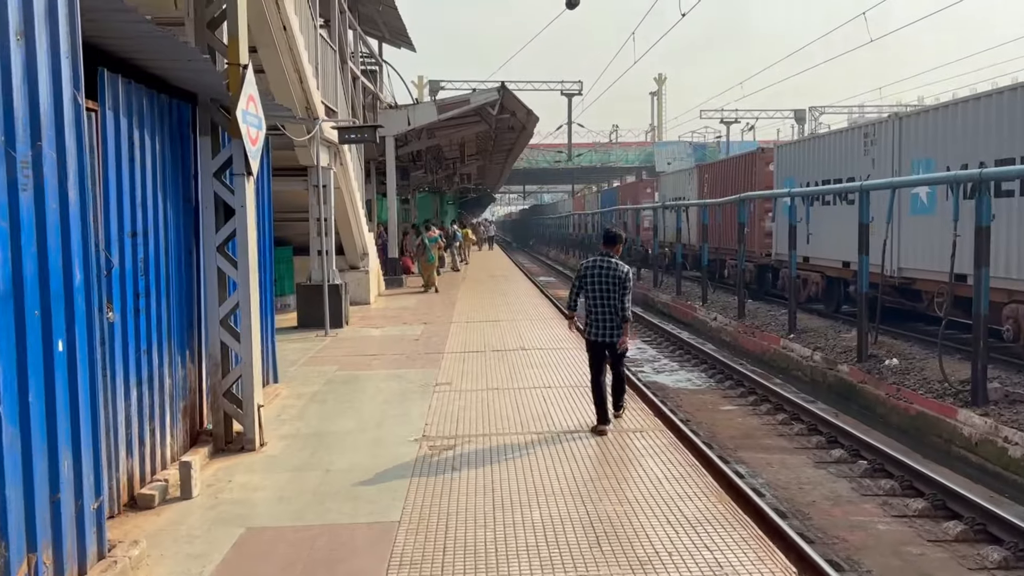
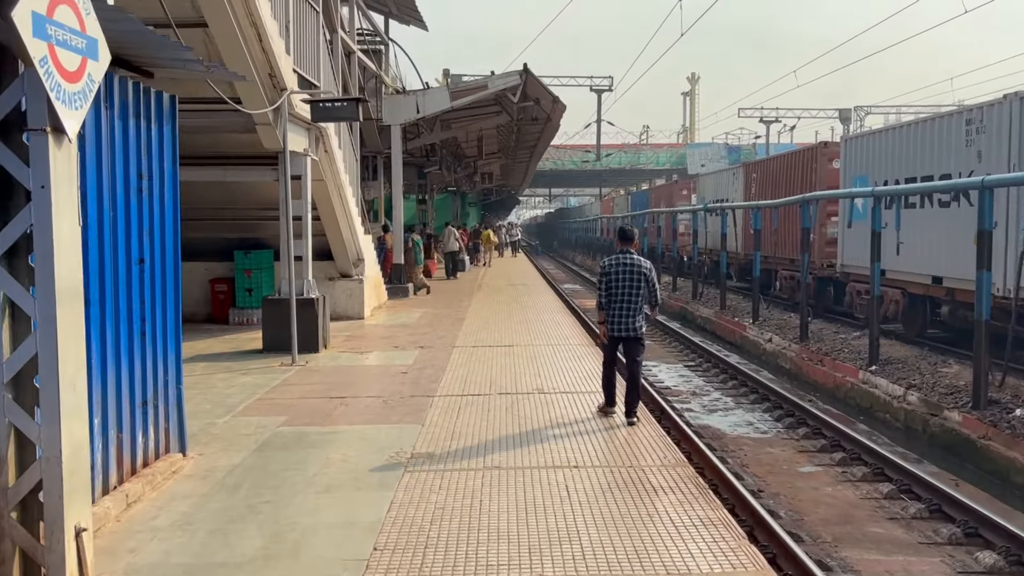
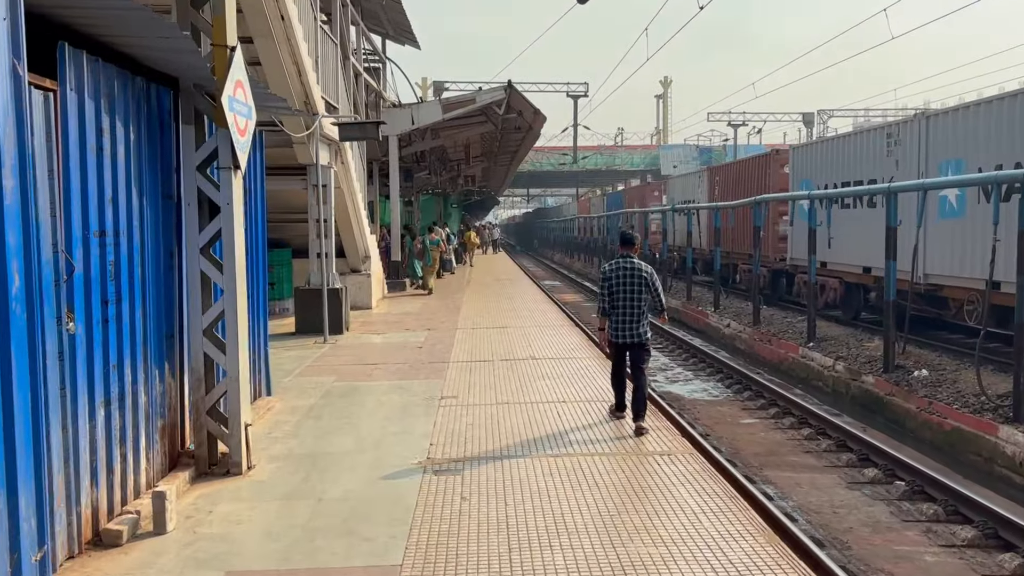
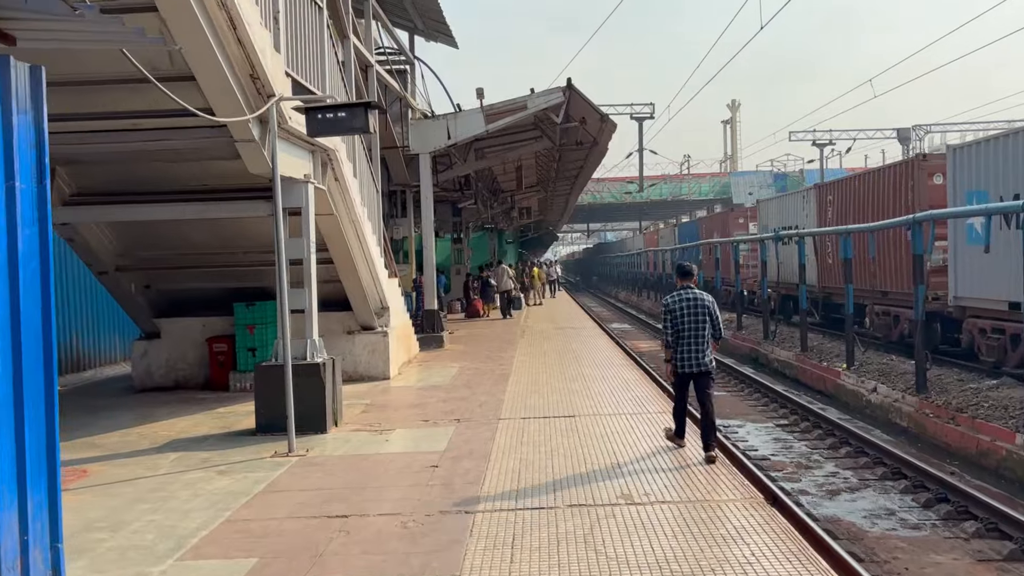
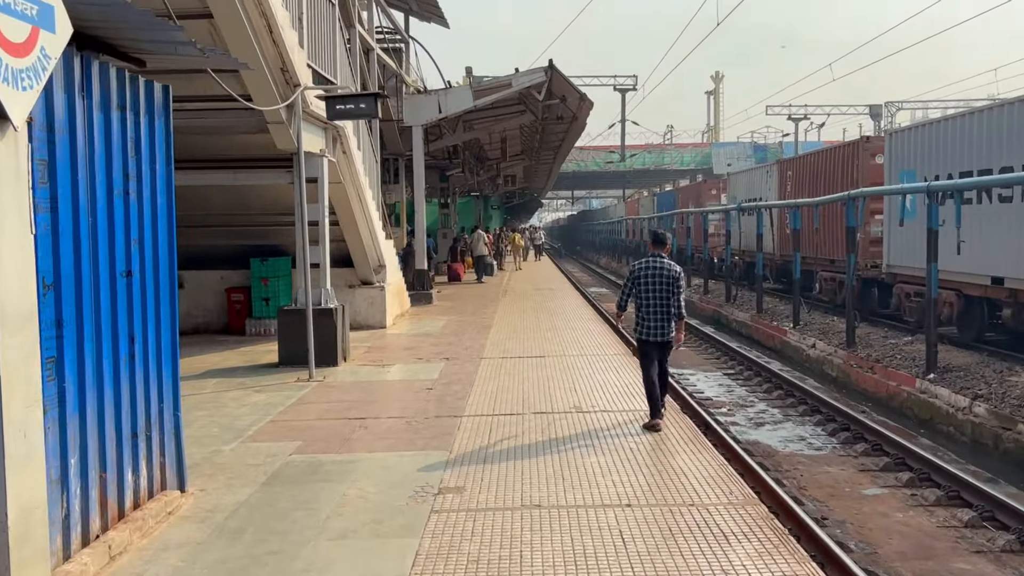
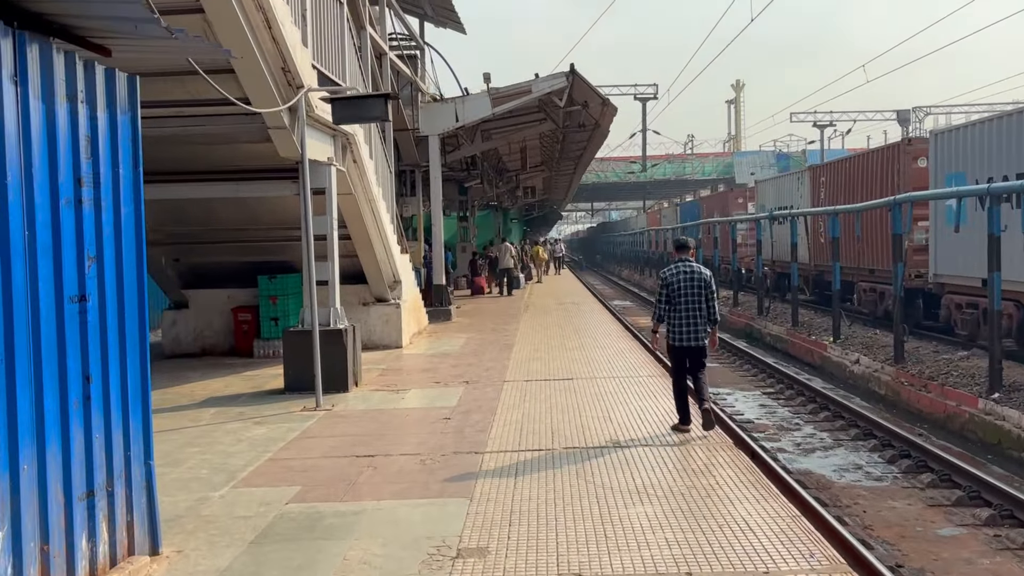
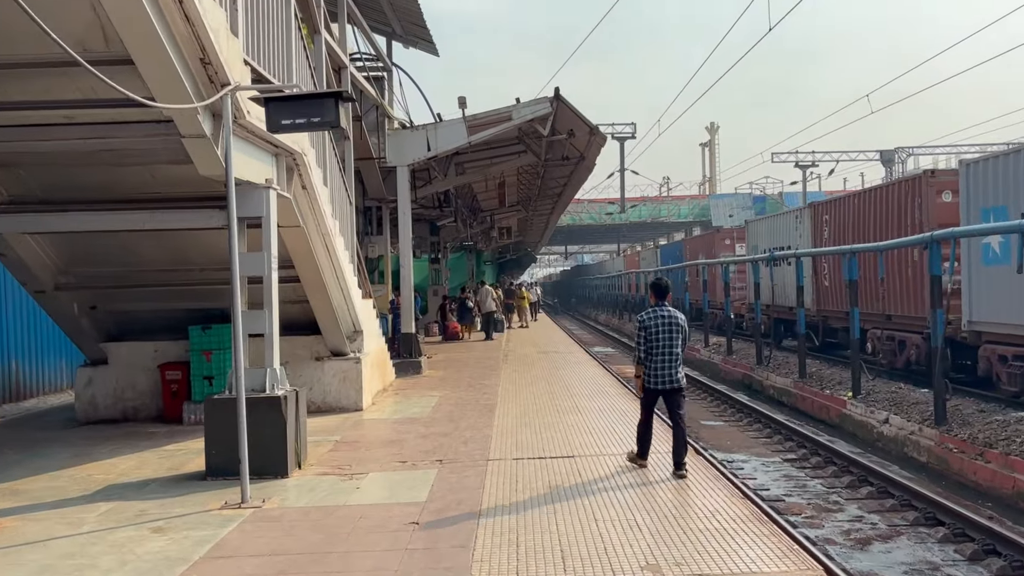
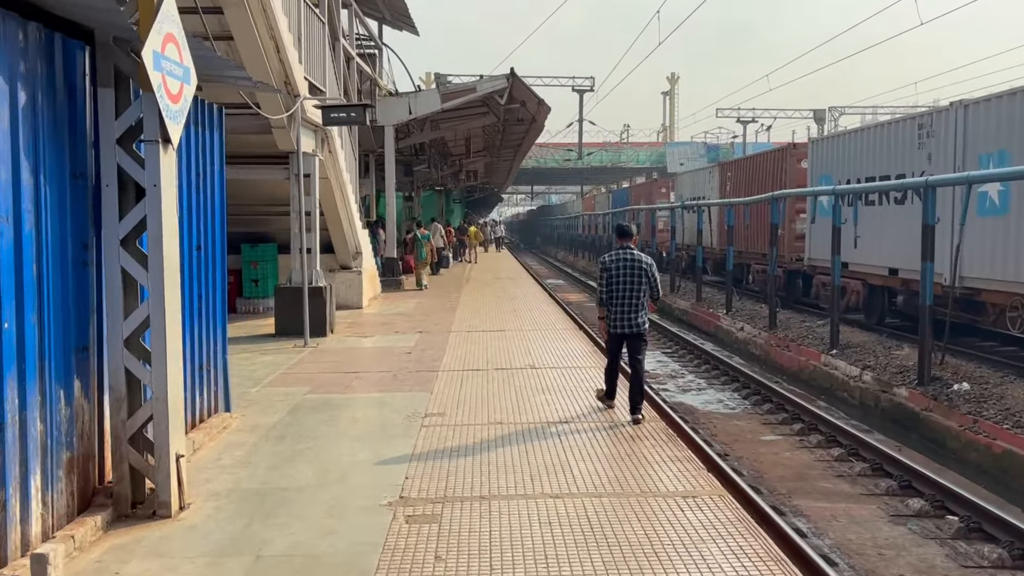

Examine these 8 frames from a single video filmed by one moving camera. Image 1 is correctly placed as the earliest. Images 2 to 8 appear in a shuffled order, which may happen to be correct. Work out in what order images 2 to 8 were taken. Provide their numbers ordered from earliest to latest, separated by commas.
3, 8, 2, 5, 6, 4, 7
